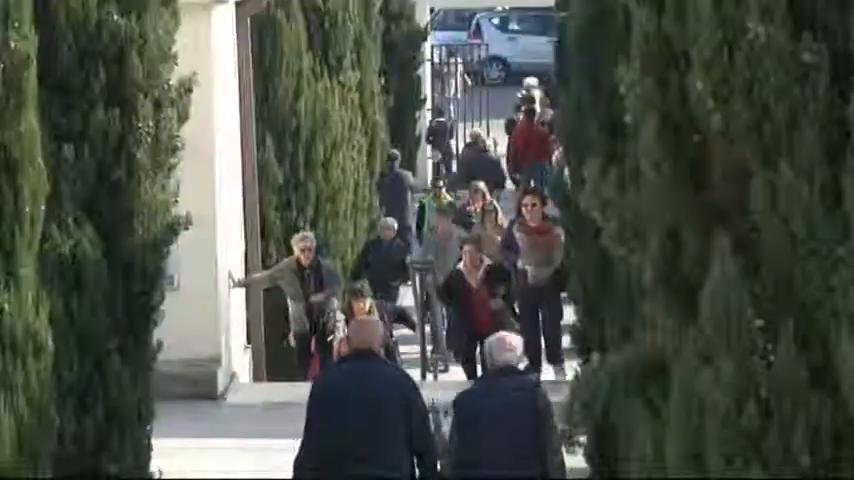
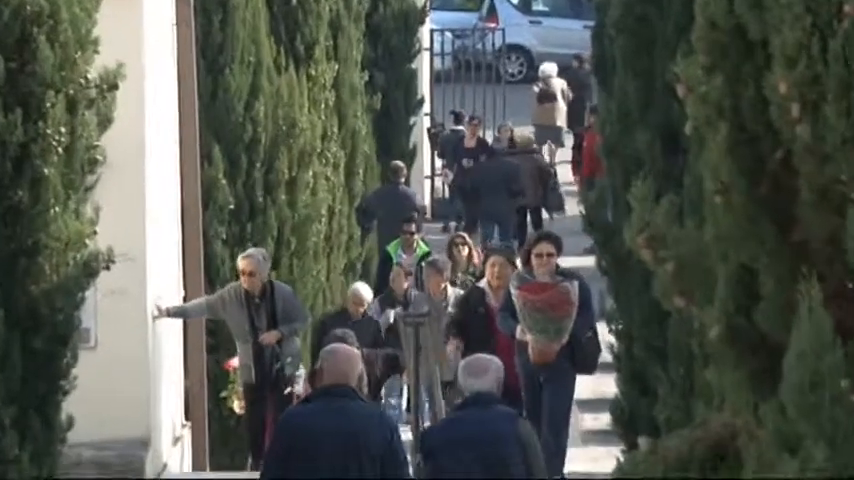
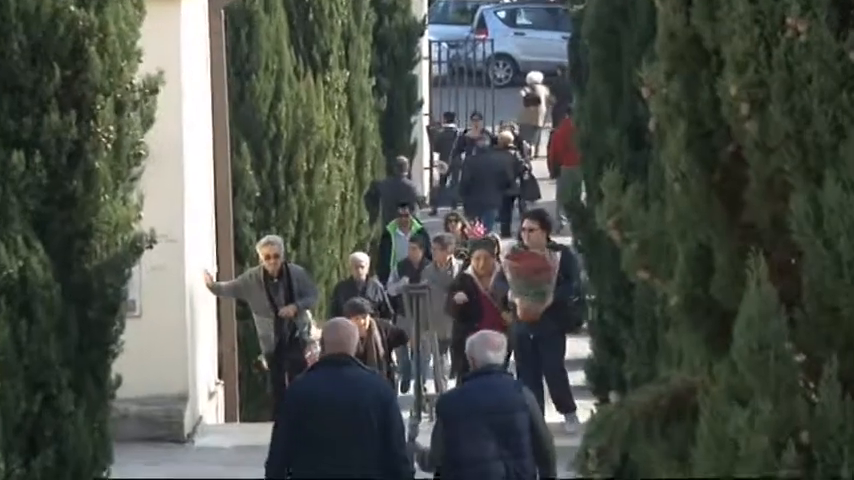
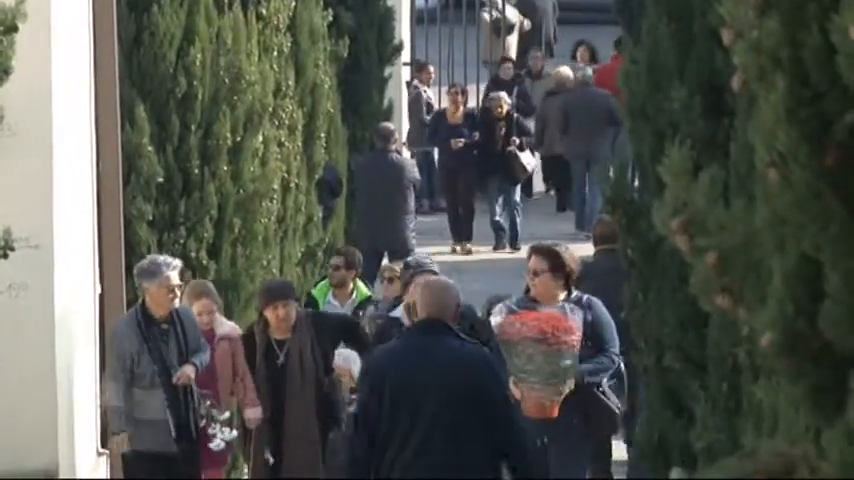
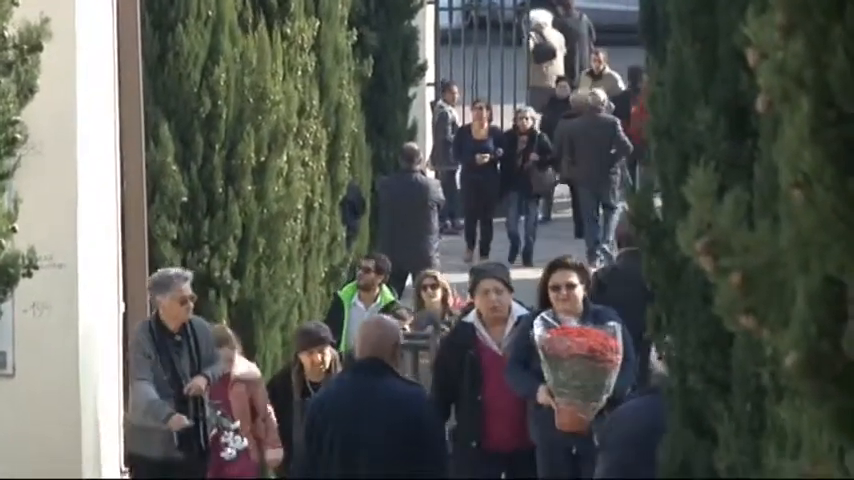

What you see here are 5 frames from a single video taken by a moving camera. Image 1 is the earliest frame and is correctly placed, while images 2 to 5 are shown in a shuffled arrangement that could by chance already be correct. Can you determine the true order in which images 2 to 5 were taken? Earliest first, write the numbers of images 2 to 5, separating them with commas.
3, 2, 5, 4
